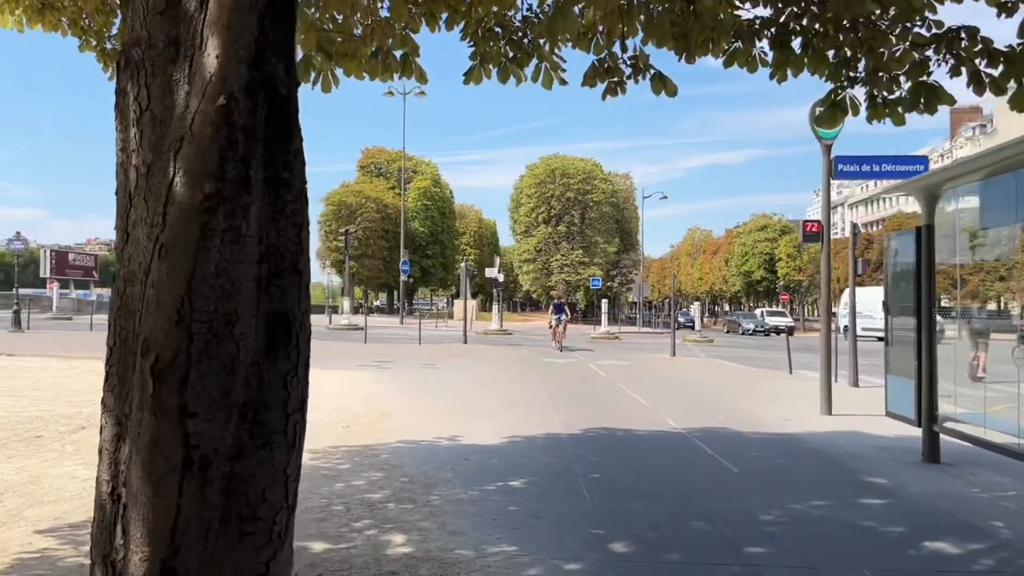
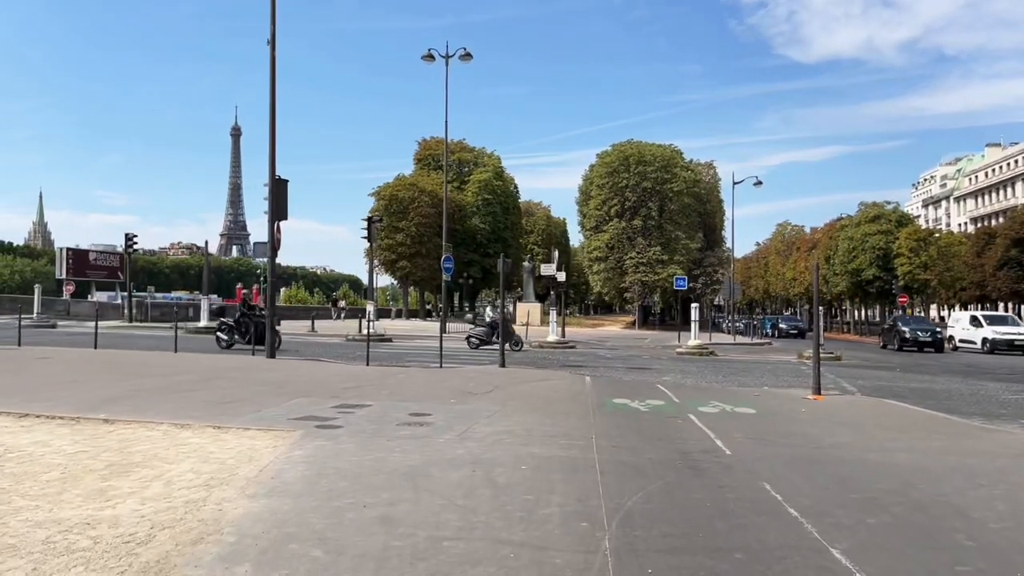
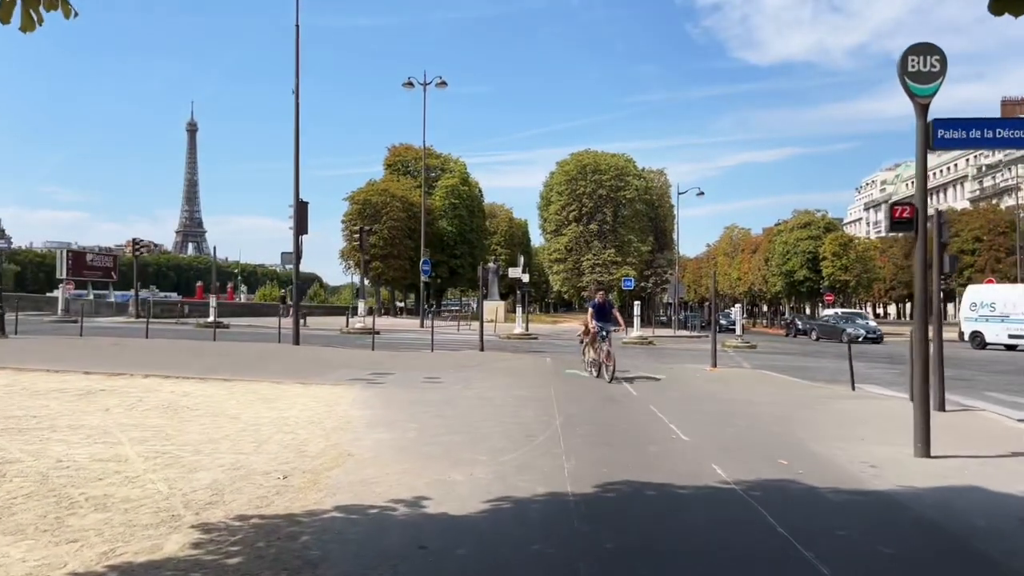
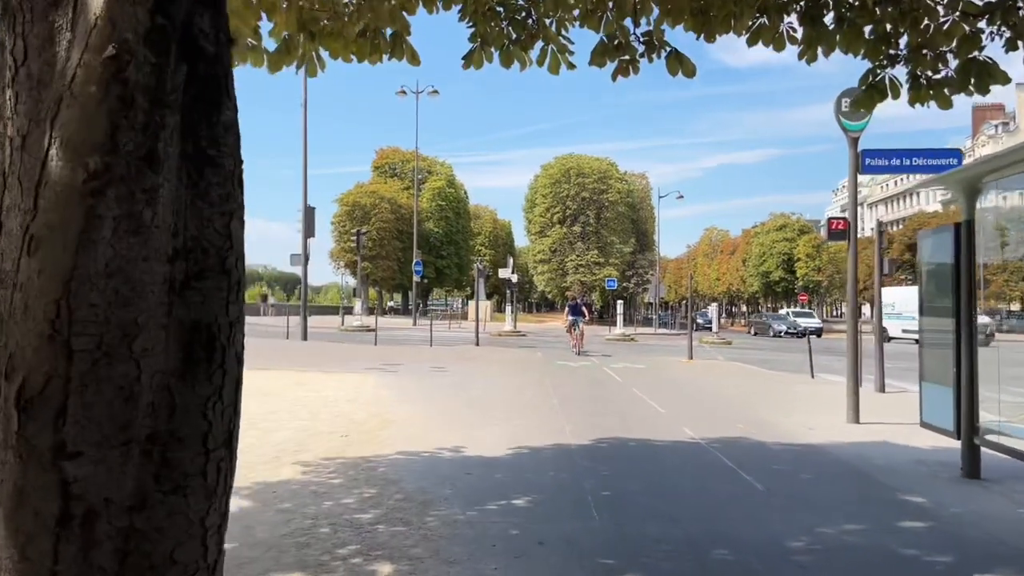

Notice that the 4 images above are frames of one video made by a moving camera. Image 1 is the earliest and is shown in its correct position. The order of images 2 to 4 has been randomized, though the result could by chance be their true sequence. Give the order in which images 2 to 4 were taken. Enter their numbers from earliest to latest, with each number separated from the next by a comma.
4, 3, 2
